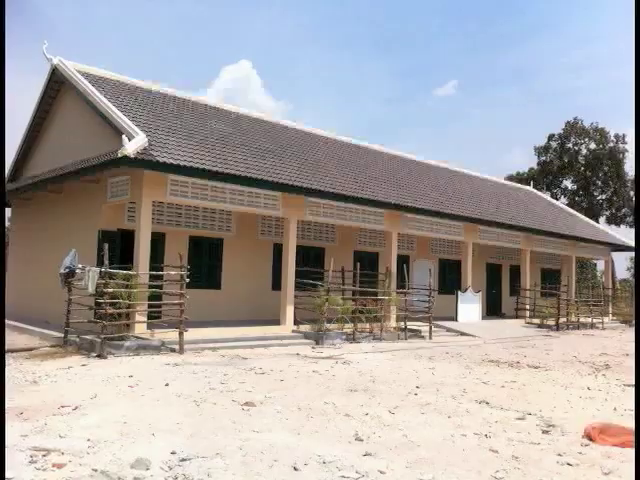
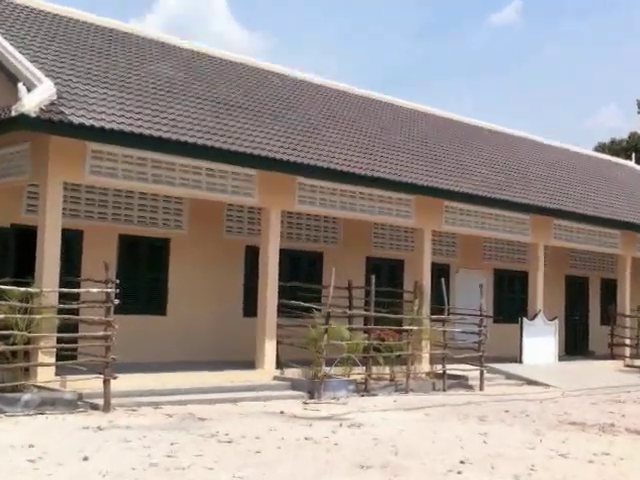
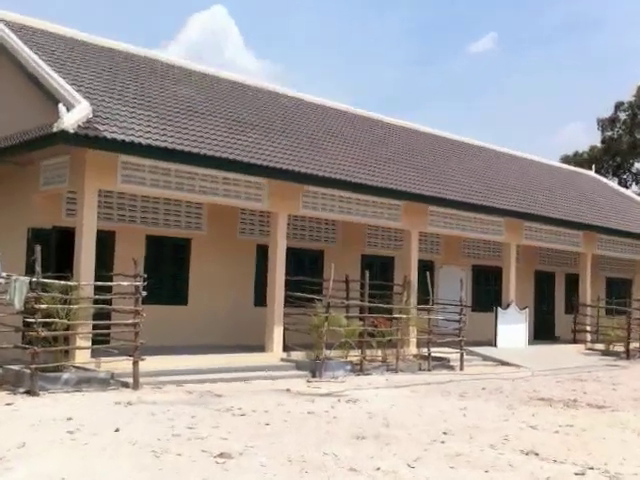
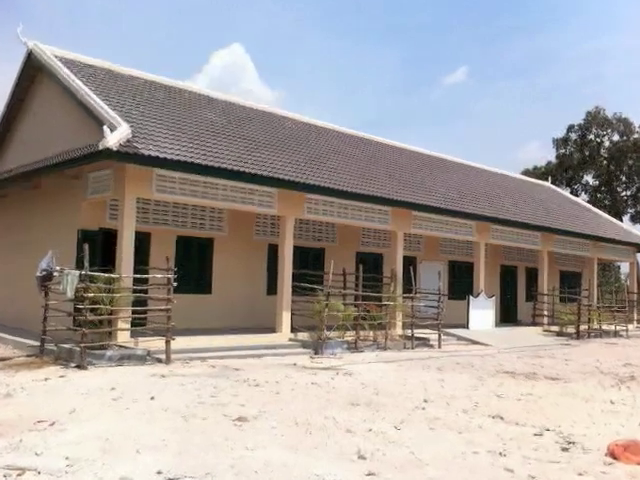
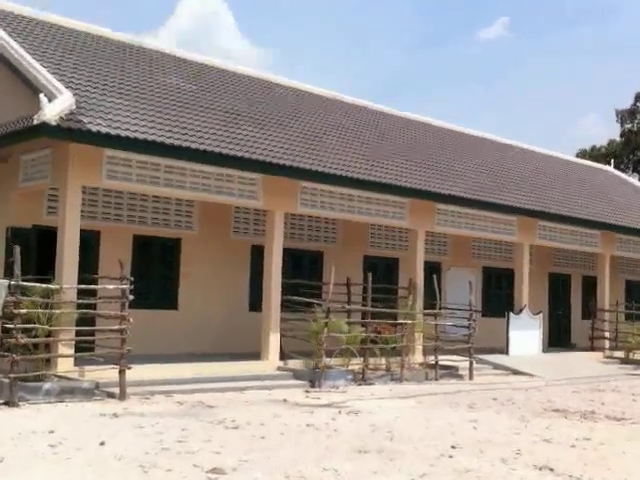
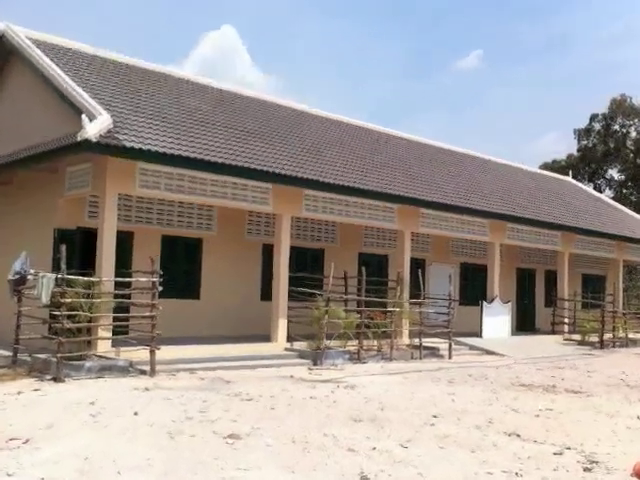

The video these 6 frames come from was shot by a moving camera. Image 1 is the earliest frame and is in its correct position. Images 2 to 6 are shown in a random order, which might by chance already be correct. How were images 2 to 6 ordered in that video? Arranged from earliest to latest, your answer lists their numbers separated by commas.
4, 6, 3, 5, 2
